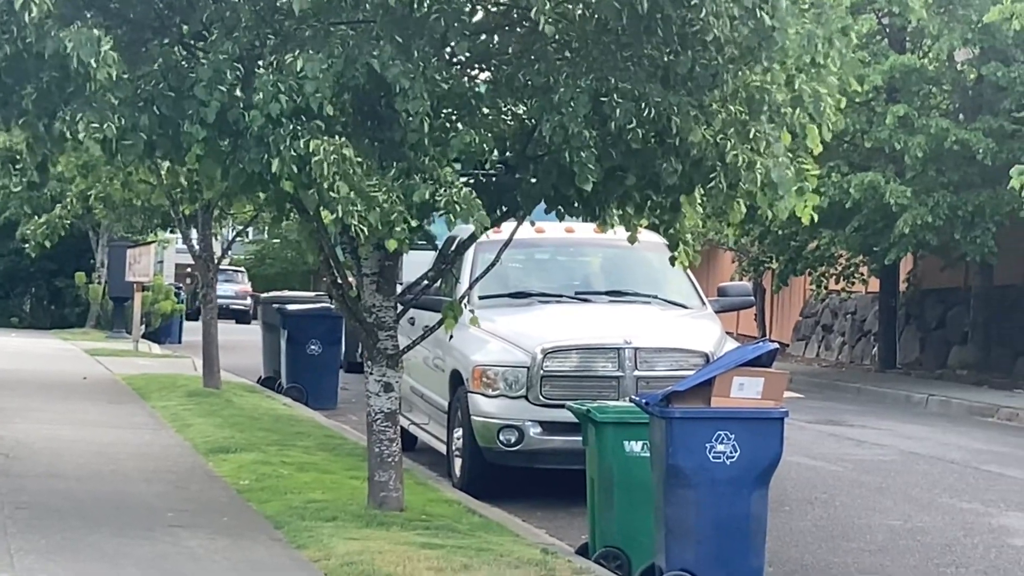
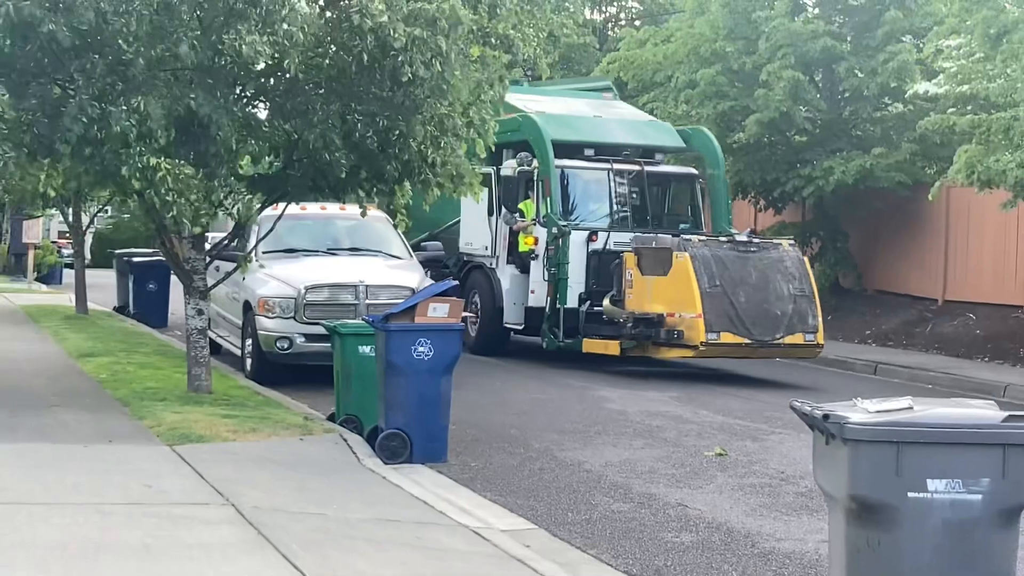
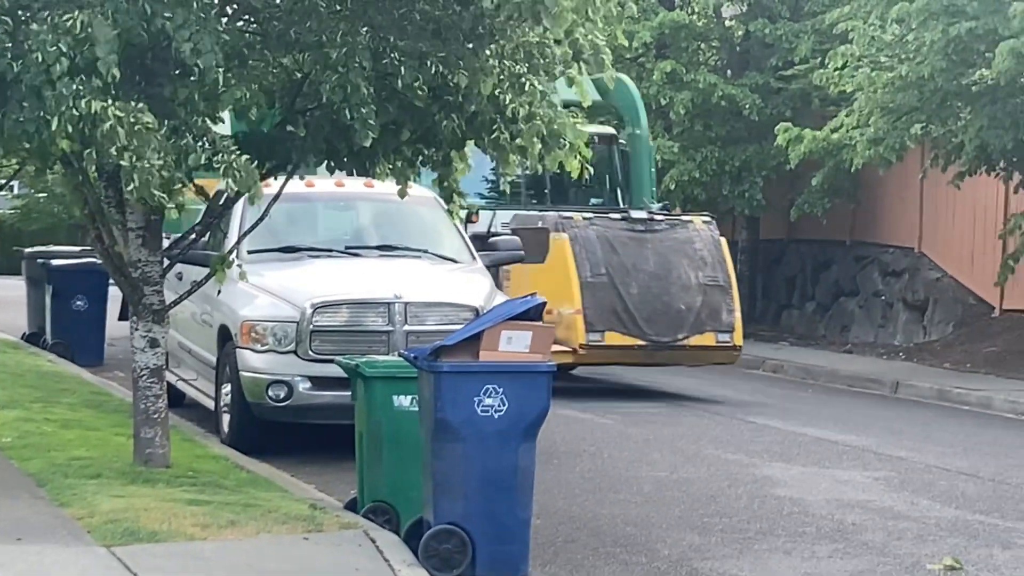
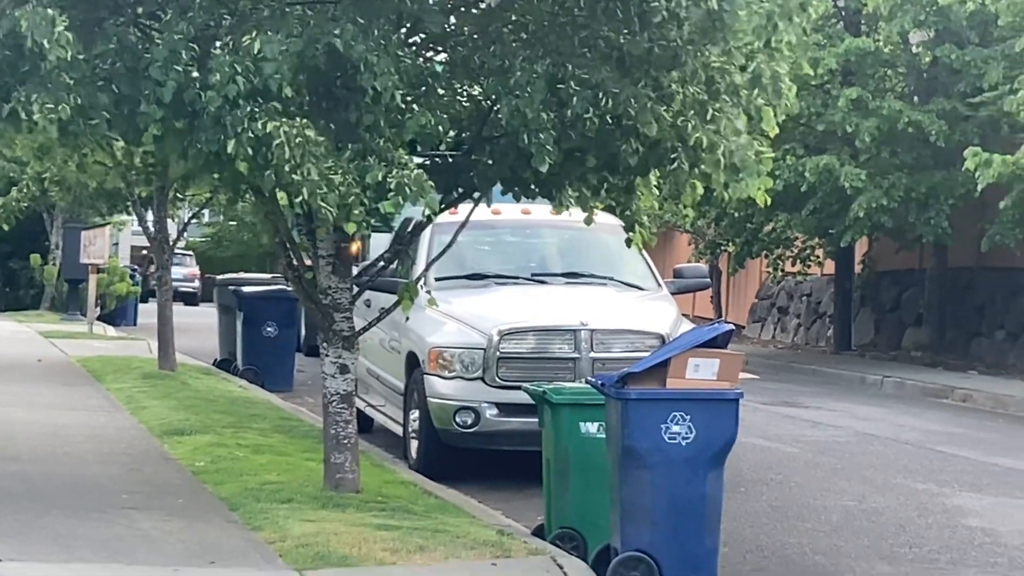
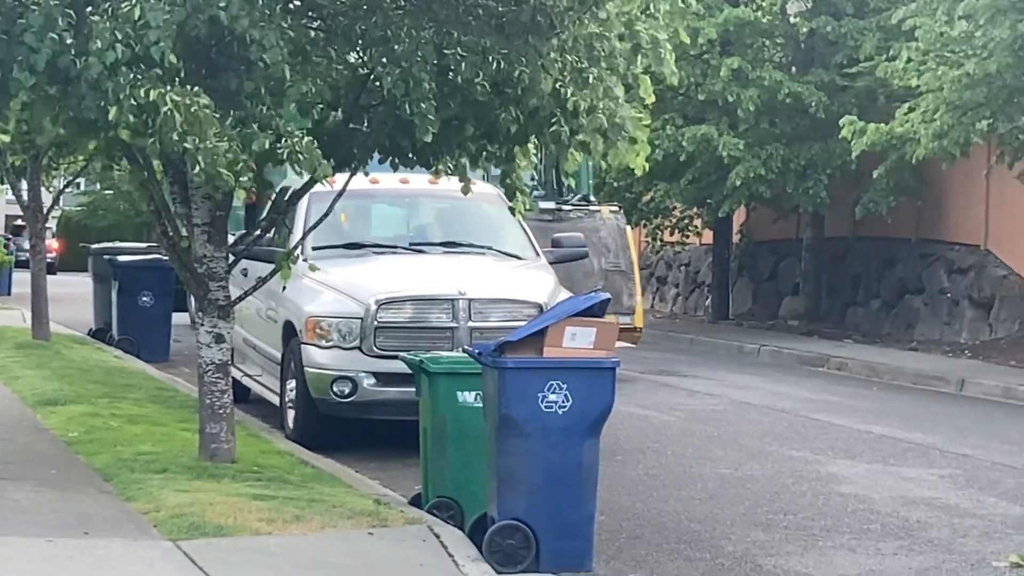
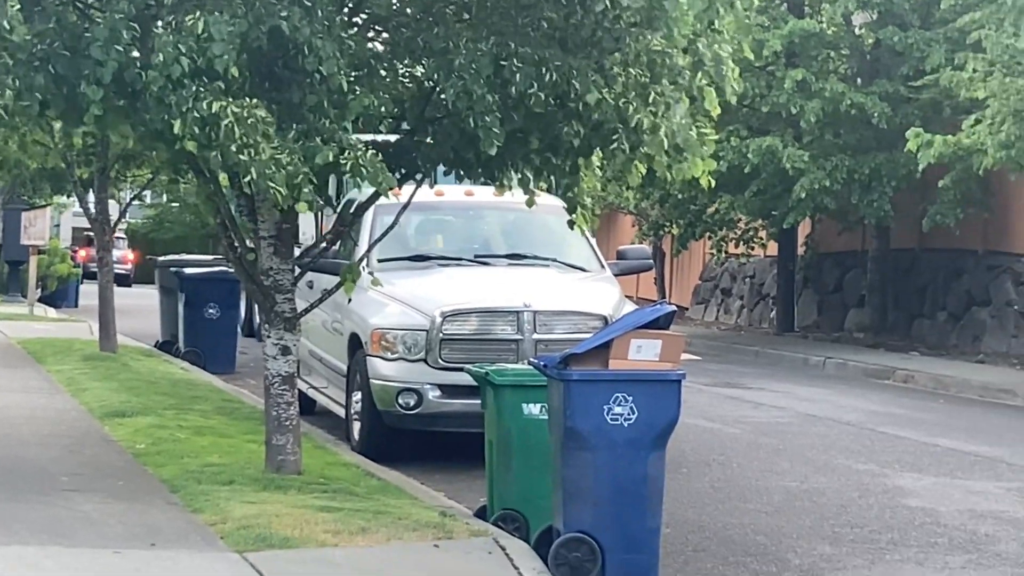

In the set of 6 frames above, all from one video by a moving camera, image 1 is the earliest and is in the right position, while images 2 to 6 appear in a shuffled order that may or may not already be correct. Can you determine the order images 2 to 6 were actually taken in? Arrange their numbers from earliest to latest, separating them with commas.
4, 6, 5, 3, 2
